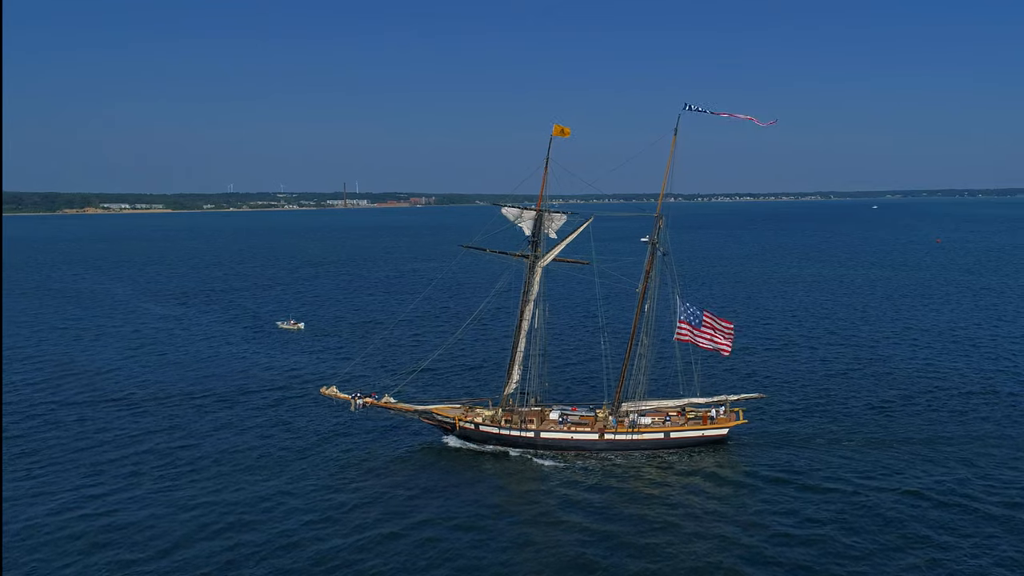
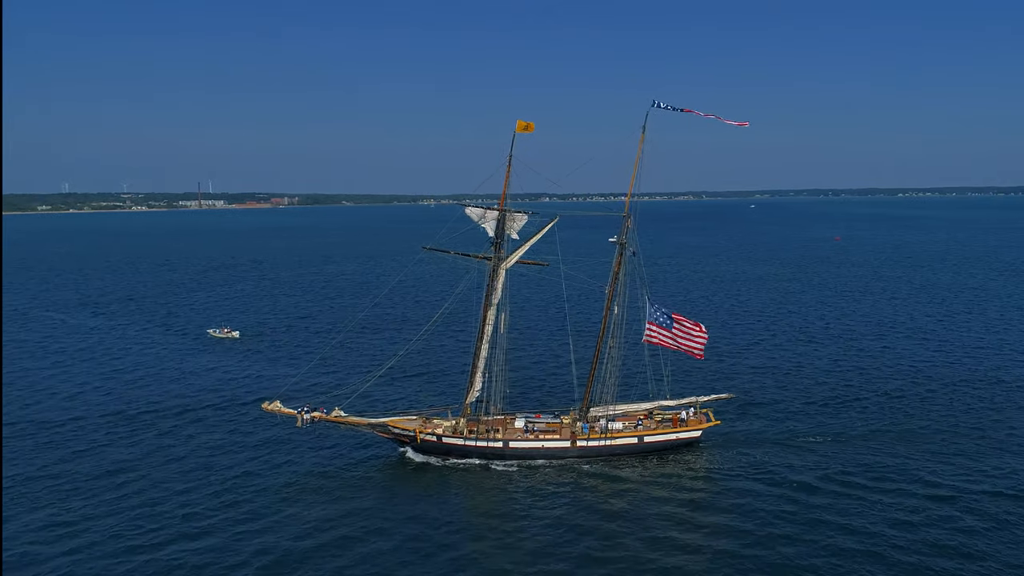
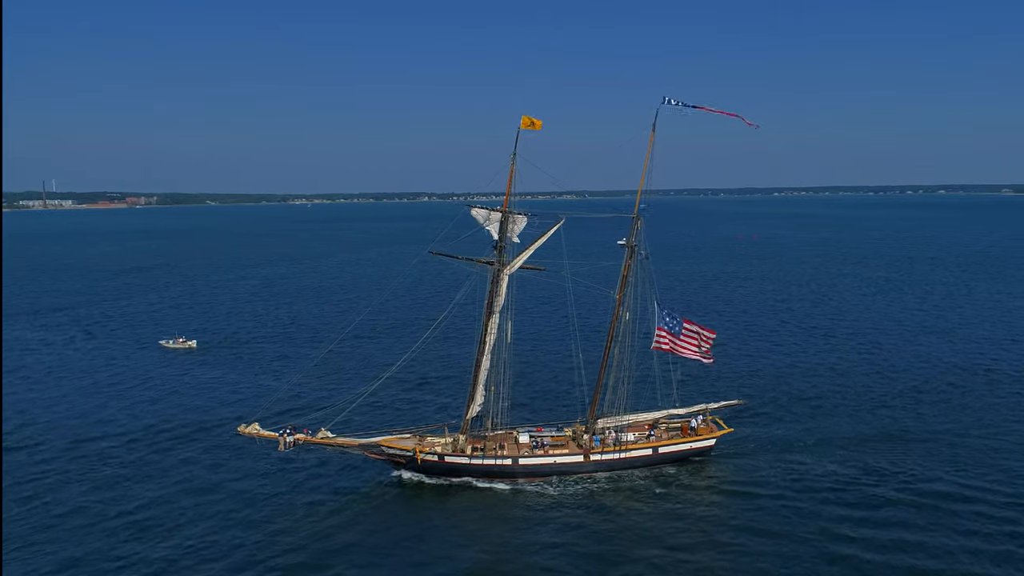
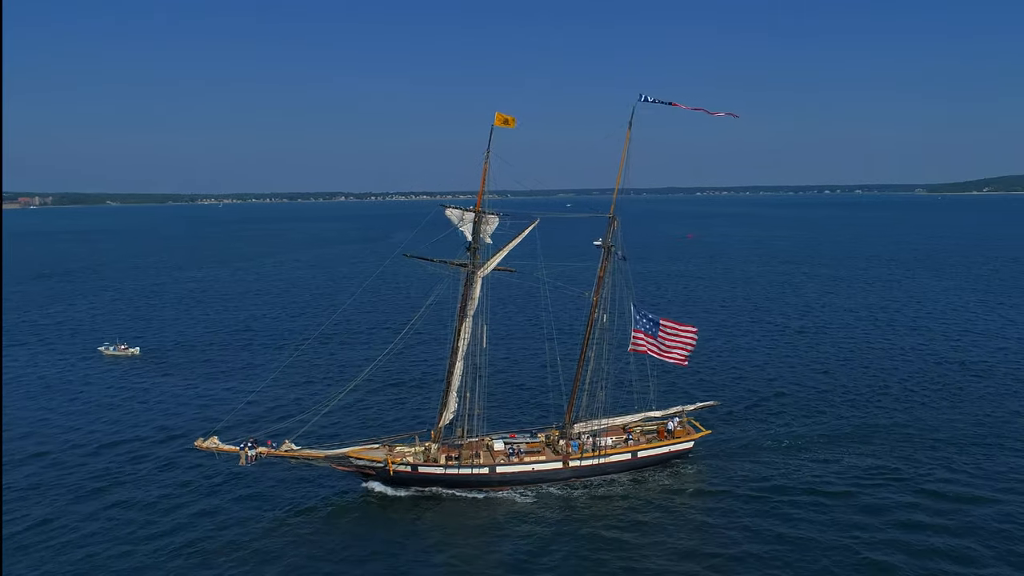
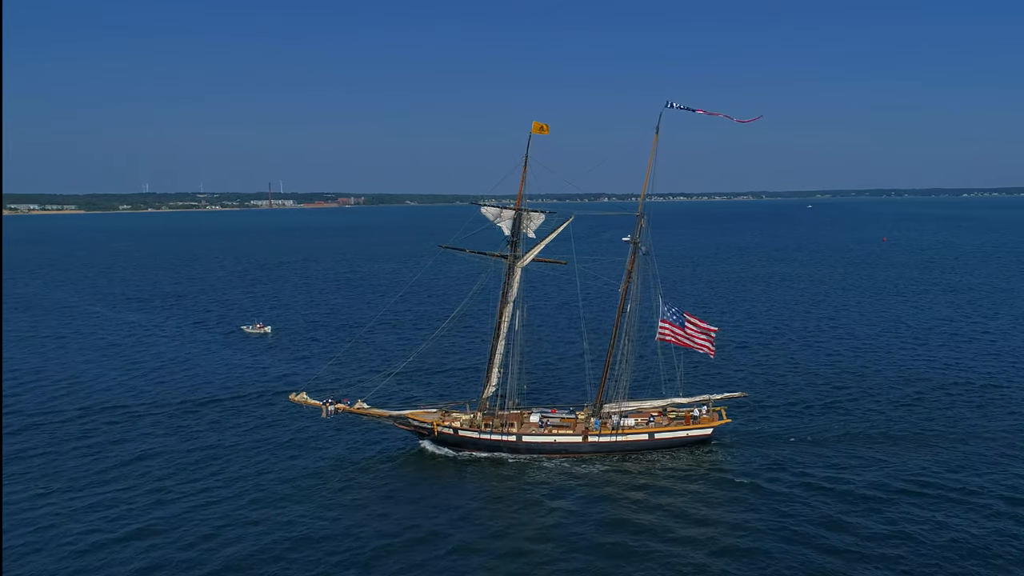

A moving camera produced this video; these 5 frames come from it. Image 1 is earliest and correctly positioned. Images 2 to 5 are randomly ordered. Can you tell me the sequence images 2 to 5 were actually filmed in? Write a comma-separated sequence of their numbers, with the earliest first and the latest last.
5, 2, 3, 4
